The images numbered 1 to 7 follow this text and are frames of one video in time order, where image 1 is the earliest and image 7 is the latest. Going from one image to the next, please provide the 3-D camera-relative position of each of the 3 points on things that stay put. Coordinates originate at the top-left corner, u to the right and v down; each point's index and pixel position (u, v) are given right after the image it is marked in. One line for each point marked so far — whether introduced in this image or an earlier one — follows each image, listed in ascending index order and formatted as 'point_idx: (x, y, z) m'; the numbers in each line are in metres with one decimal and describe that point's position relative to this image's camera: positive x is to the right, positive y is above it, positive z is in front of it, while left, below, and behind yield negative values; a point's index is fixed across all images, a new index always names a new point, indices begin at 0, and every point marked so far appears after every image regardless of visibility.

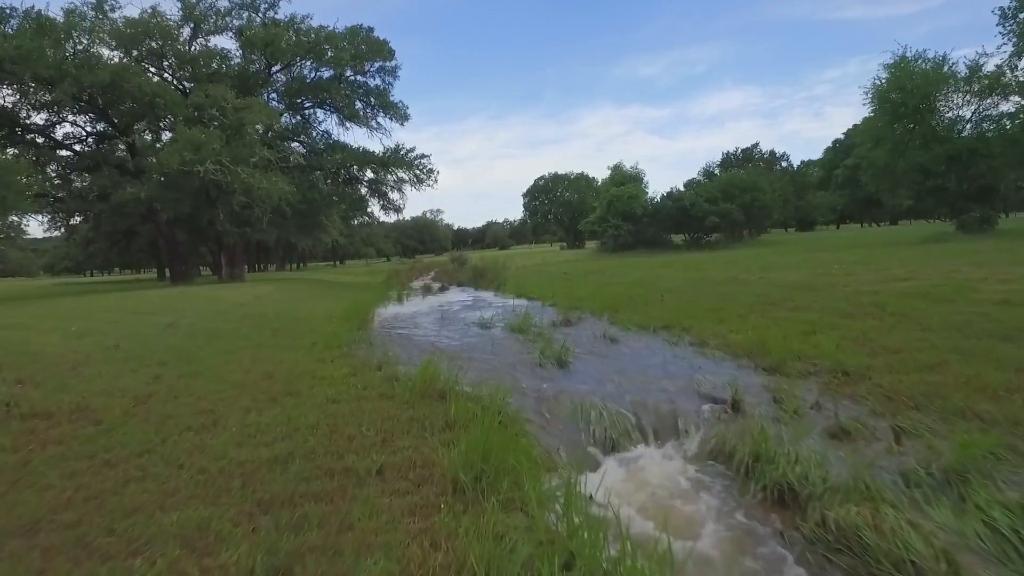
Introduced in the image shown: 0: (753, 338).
0: (+3.4, -0.7, +9.6) m
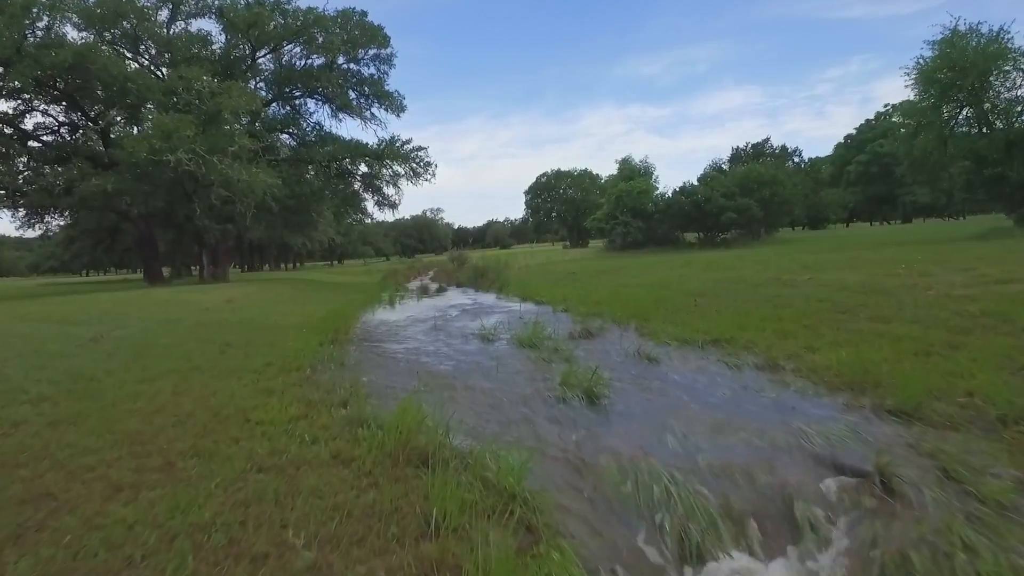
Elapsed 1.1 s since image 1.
0: (+3.5, -0.7, +7.2) m
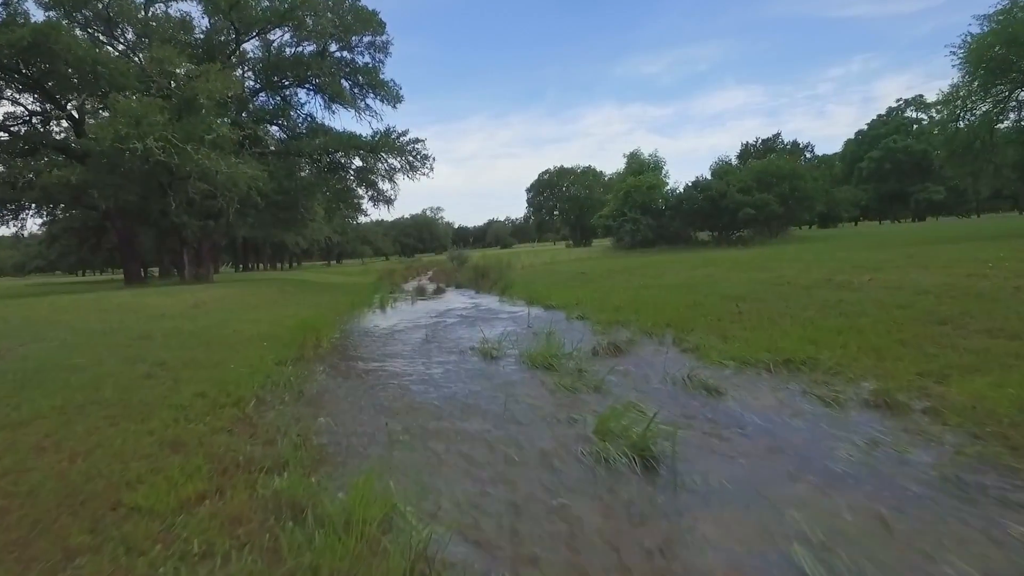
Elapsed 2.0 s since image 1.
0: (+3.6, -0.8, +5.1) m
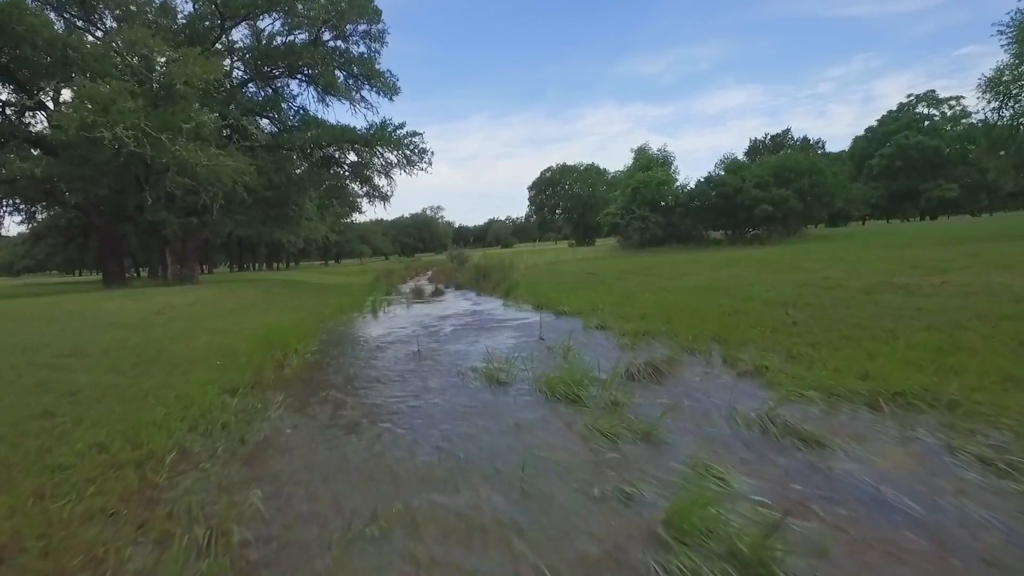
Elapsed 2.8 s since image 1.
0: (+3.7, -0.9, +3.3) m
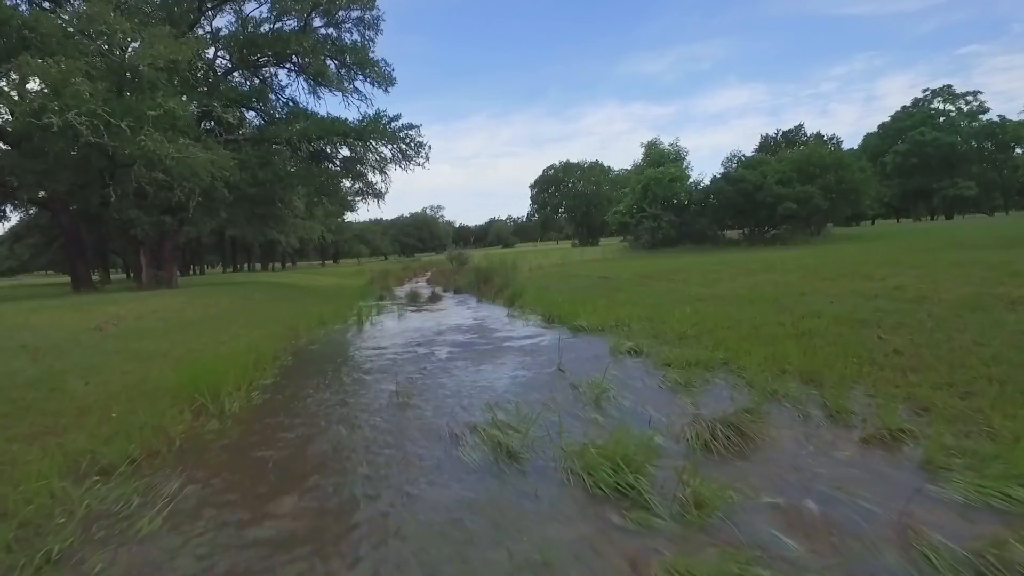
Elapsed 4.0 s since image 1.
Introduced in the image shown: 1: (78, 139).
0: (+3.8, -1.0, +1.0) m
1: (-11.1, +3.8, +17.8) m
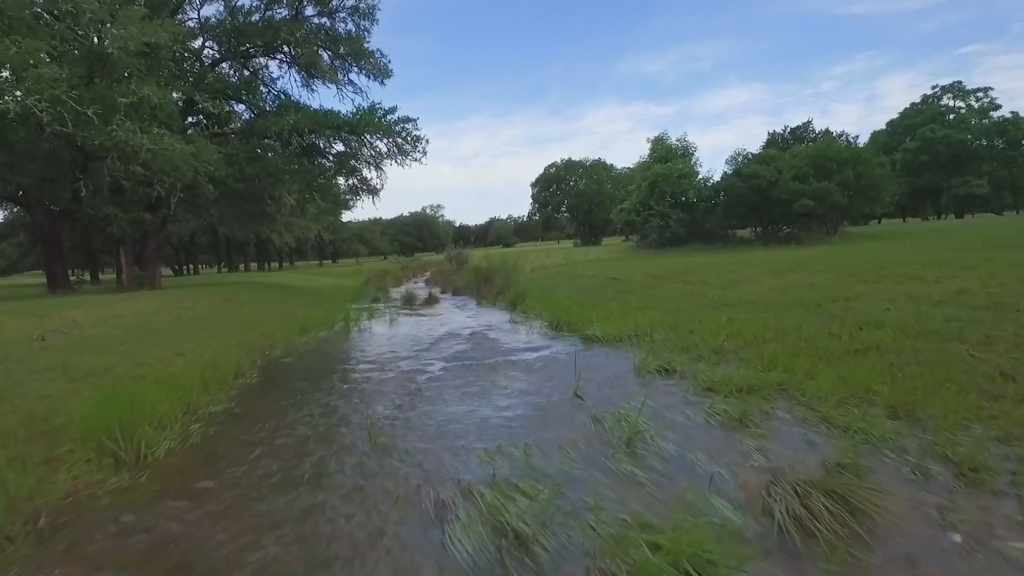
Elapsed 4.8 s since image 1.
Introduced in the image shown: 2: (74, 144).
0: (+3.9, -1.1, -0.4) m
1: (-11.1, +3.8, +16.4) m
2: (-11.2, +3.8, +17.8) m
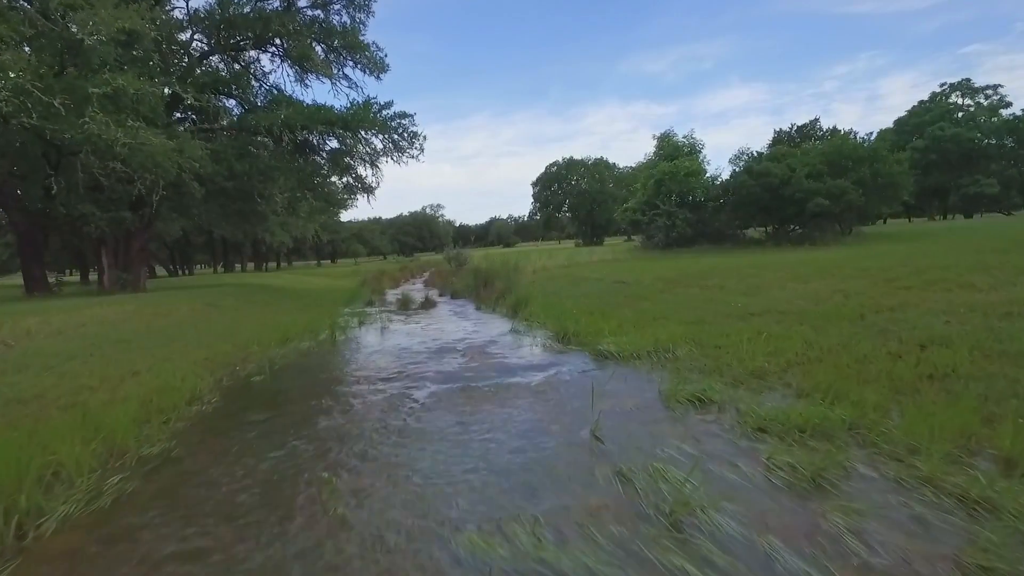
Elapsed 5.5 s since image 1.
0: (+3.9, -1.2, -1.6) m
1: (-11.1, +3.7, +15.2) m
2: (-11.2, +3.7, +16.6) m
